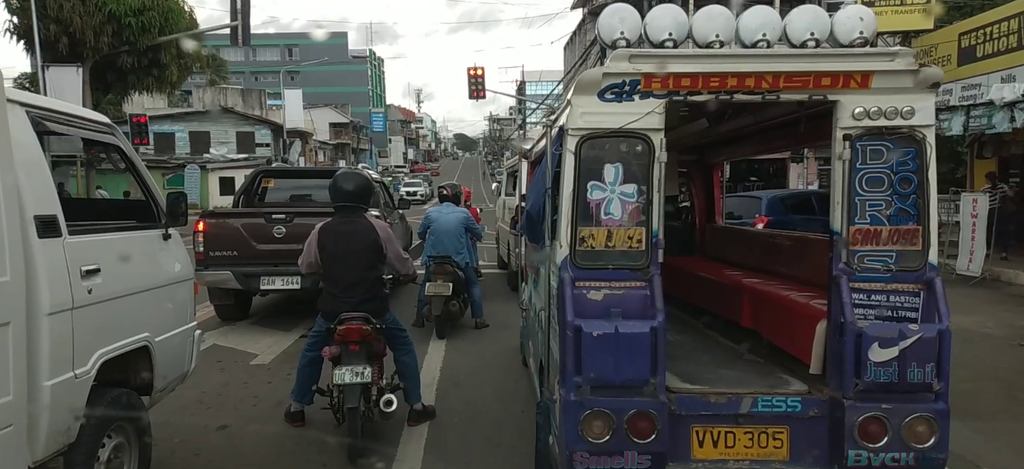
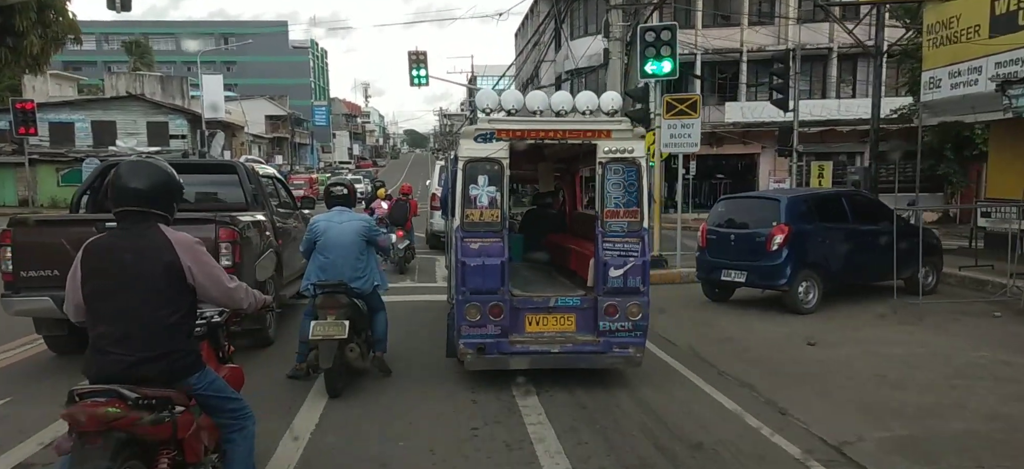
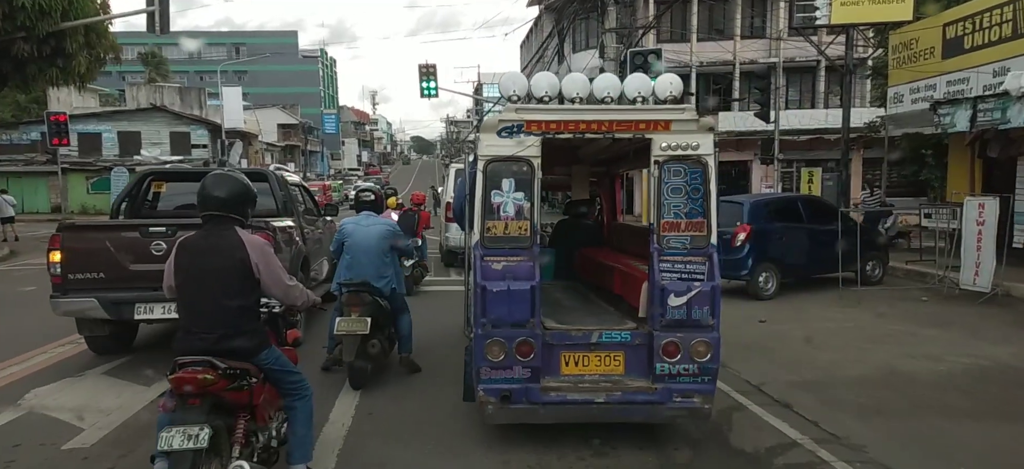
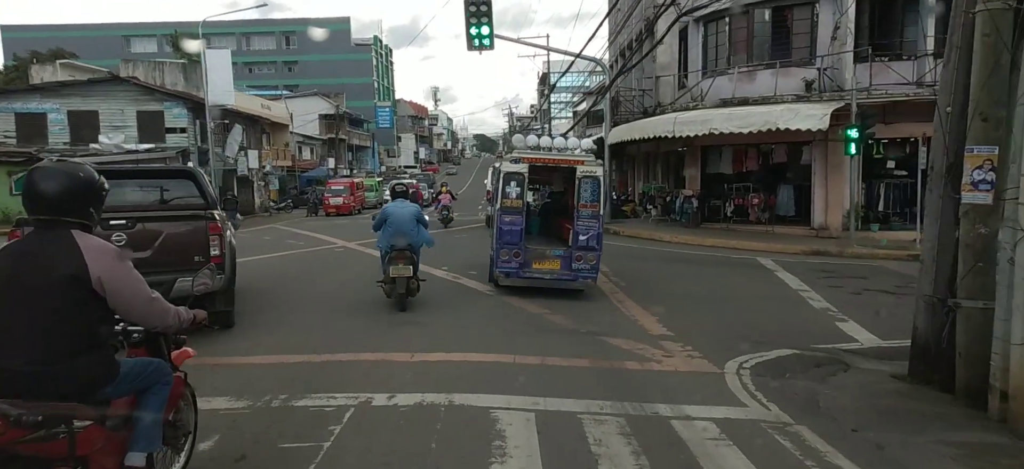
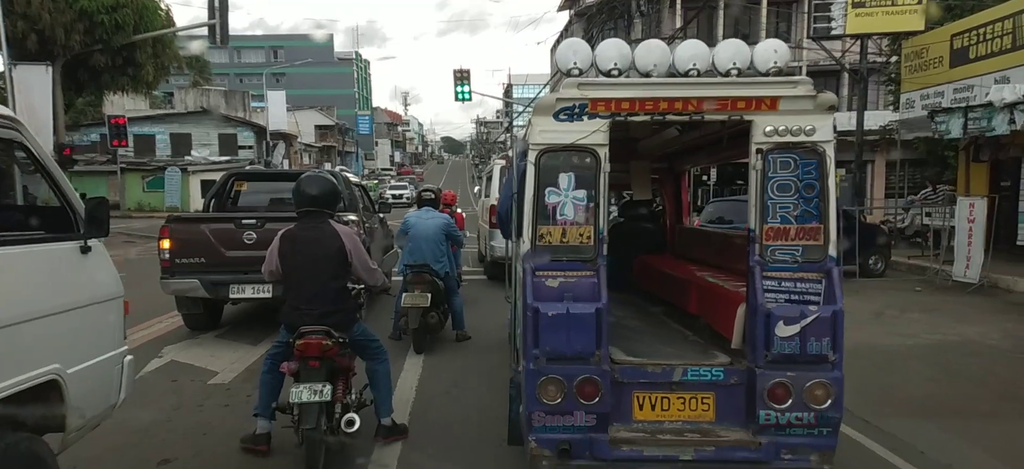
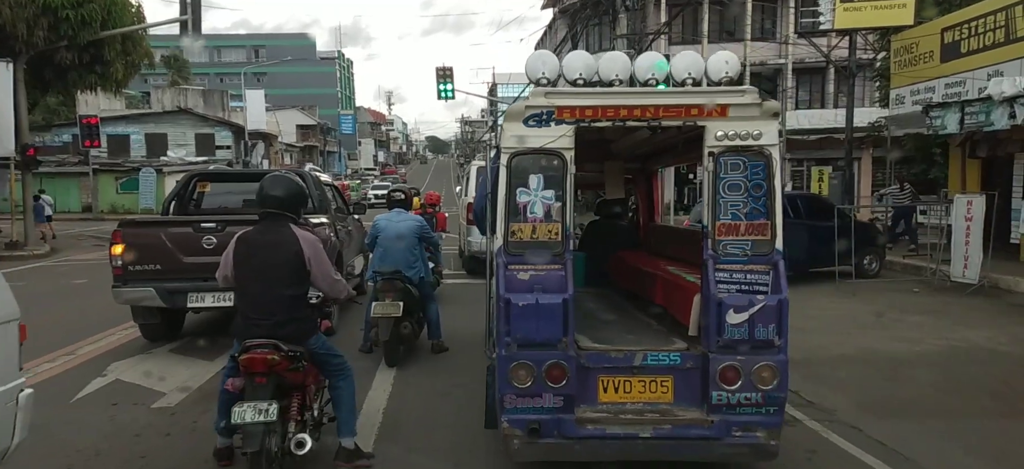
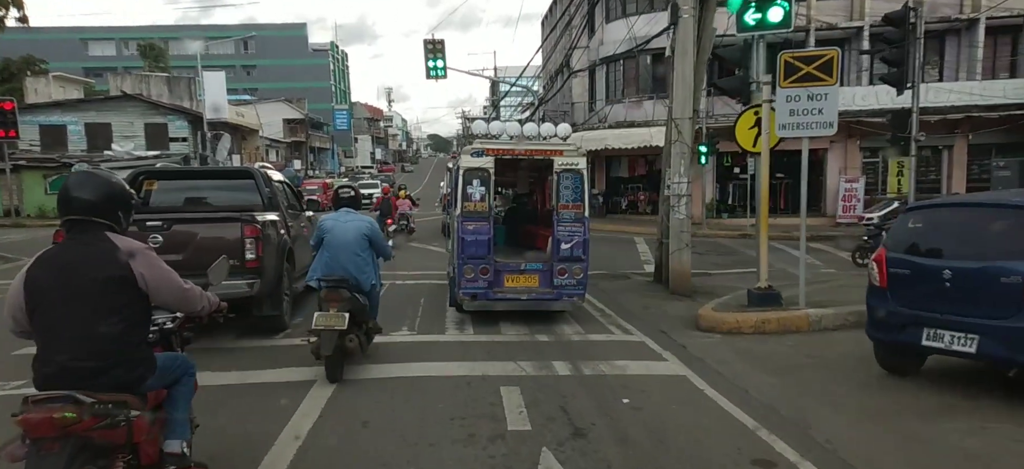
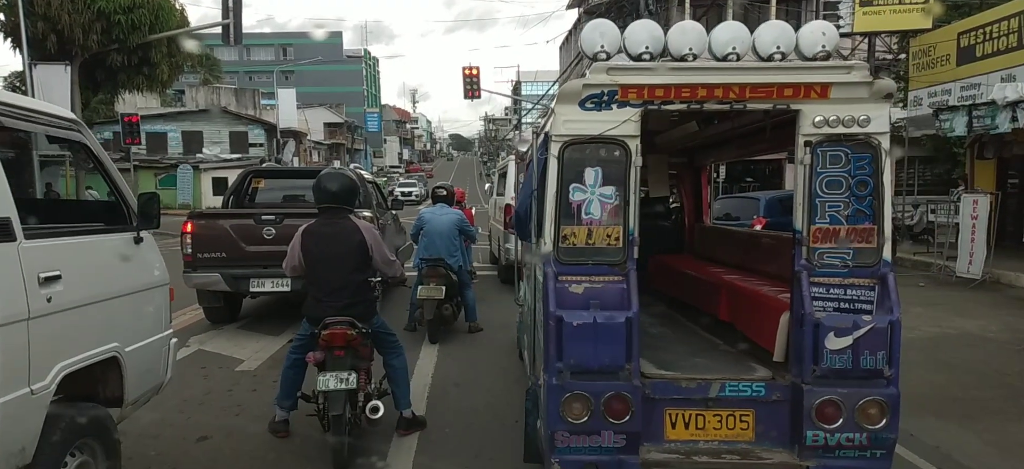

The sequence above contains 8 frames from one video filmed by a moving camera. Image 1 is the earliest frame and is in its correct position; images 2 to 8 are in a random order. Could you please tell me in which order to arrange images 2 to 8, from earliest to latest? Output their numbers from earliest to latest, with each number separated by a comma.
8, 5, 6, 3, 2, 7, 4
